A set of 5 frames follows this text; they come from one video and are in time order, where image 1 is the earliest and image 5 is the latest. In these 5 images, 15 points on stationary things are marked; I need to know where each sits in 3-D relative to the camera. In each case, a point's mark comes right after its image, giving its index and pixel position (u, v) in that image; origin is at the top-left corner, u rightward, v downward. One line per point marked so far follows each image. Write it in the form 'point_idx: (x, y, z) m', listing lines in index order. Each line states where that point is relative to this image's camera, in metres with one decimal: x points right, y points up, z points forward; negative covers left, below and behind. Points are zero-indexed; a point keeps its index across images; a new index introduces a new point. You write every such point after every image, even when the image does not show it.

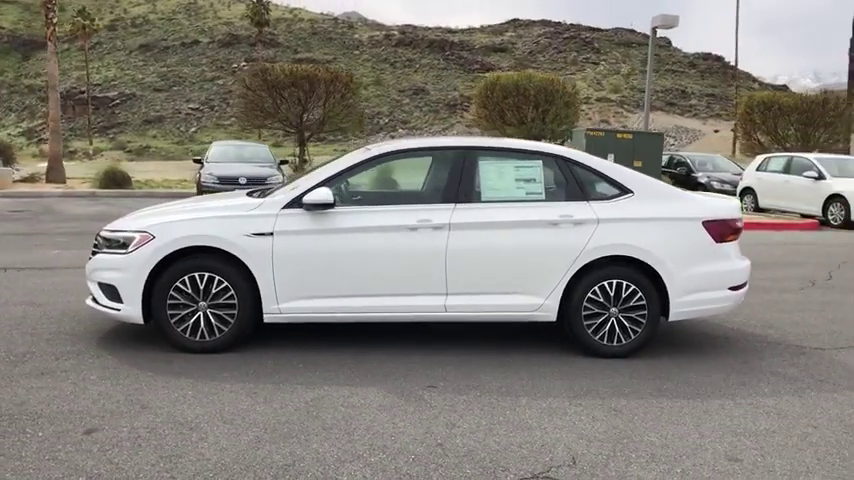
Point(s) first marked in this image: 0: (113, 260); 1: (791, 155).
0: (-2.3, -0.2, +6.0) m
1: (+9.1, +2.1, +19.9) m
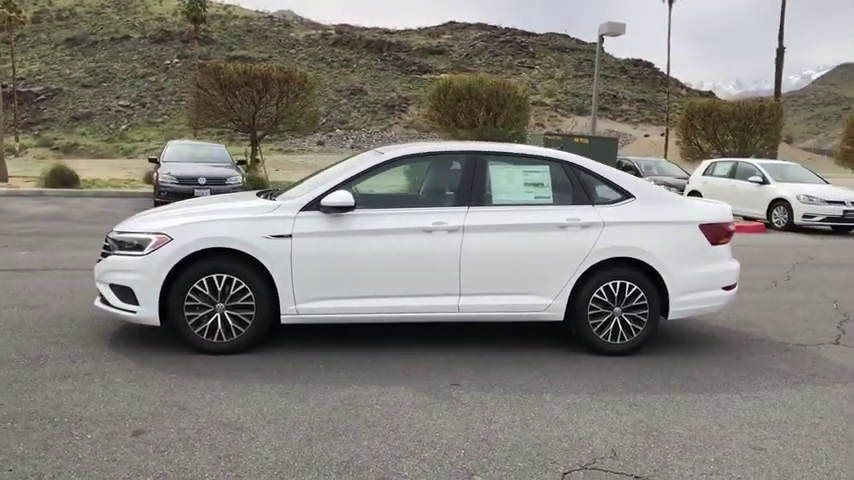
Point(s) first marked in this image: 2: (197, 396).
0: (-2.2, -0.2, +5.9) m
1: (+8.0, +2.1, +20.8) m
2: (-1.4, -1.0, +5.0) m
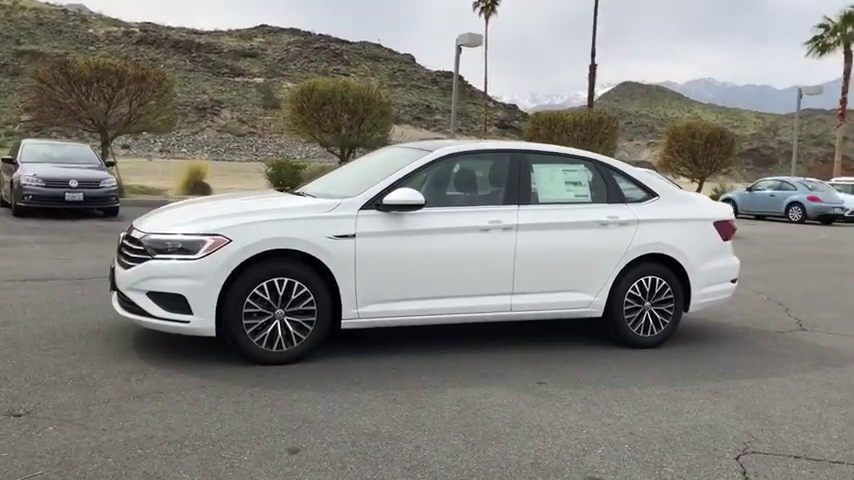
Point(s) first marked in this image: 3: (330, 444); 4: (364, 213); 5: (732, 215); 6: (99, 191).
0: (-1.7, -0.2, +5.3) m
1: (+4.8, +2.0, +22.2) m
2: (-0.7, -1.0, +4.6) m
3: (-0.5, -1.0, +4.1) m
4: (-0.5, +0.2, +5.8) m
5: (+2.8, +0.2, +7.2) m
6: (-6.9, +1.0, +16.8) m
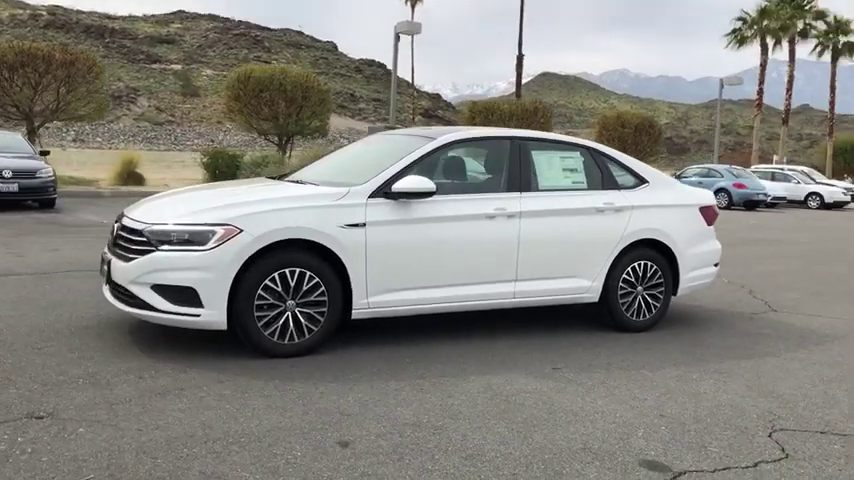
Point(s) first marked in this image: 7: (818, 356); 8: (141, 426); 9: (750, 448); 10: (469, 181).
0: (-1.5, -0.1, +5.1) m
1: (+3.2, +2.4, +22.5) m
2: (-0.5, -0.9, +4.5) m
3: (-0.2, -1.0, +4.0) m
4: (-0.4, +0.3, +5.7) m
5: (+2.7, +0.4, +7.4) m
6: (-7.9, +1.2, +16.0) m
7: (+3.1, -0.9, +6.4) m
8: (-1.4, -0.9, +3.9) m
9: (+1.7, -1.1, +4.1) m
10: (+0.4, +0.5, +6.2) m
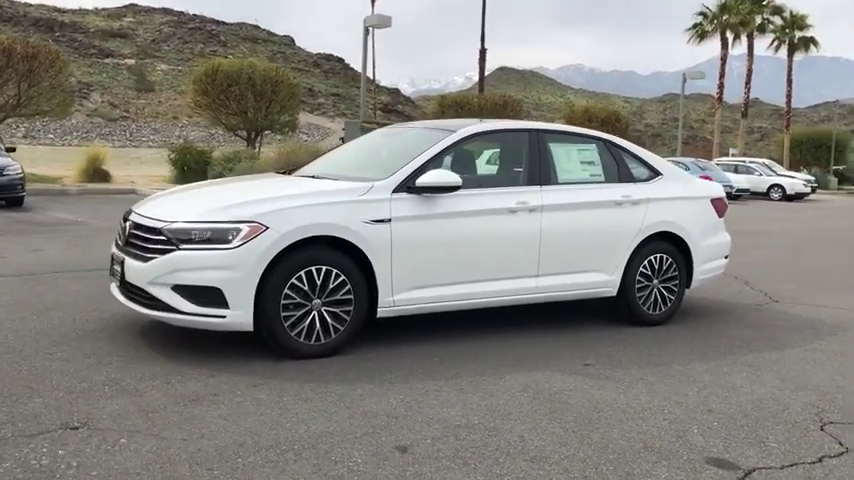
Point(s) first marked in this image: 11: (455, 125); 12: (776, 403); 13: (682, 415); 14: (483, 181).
0: (-1.3, -0.1, +4.9) m
1: (+2.5, +2.5, +22.4) m
2: (-0.2, -0.9, +4.3) m
3: (0.0, -1.0, +3.8) m
4: (-0.2, +0.3, +5.5) m
5: (+2.8, +0.4, +7.4) m
6: (-8.2, +1.2, +15.4) m
7: (+3.3, -0.8, +6.4) m
8: (-1.1, -0.9, +3.7) m
9: (+1.9, -1.0, +4.0) m
10: (+0.5, +0.5, +6.1) m
11: (+0.3, +0.9, +6.3) m
12: (+2.1, -1.0, +4.7) m
13: (+1.4, -1.0, +4.4) m
14: (+0.5, +0.5, +6.0) m
